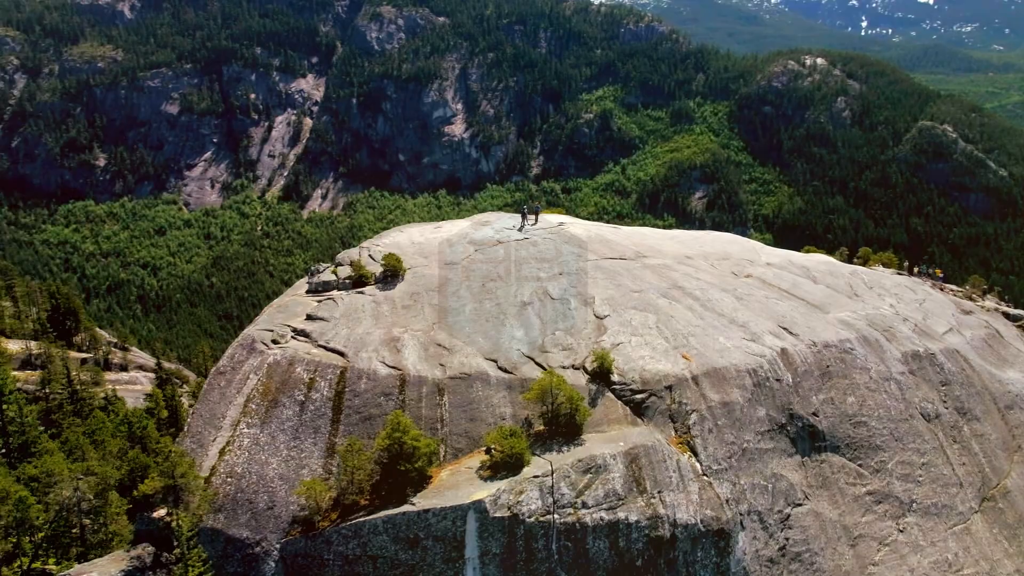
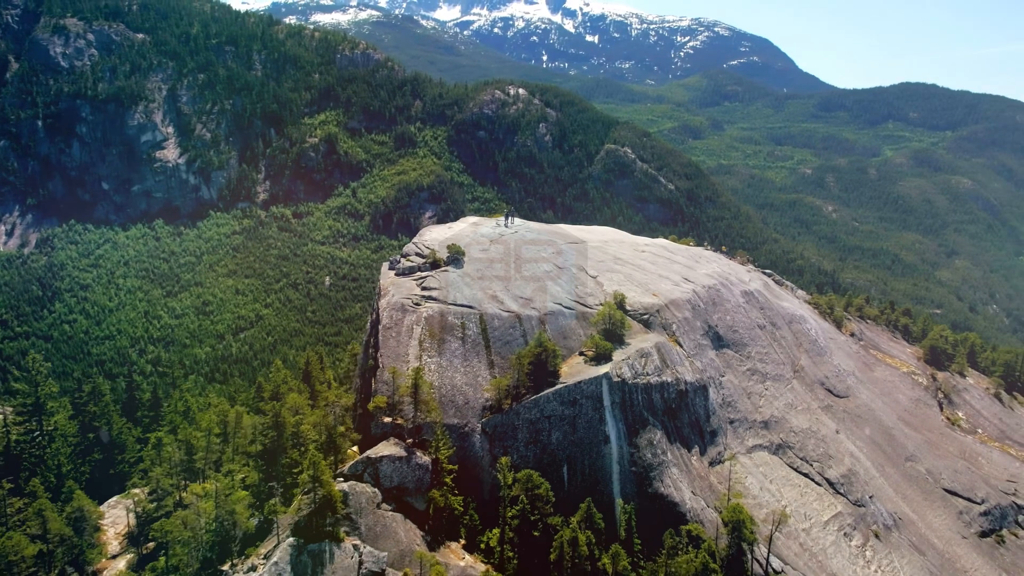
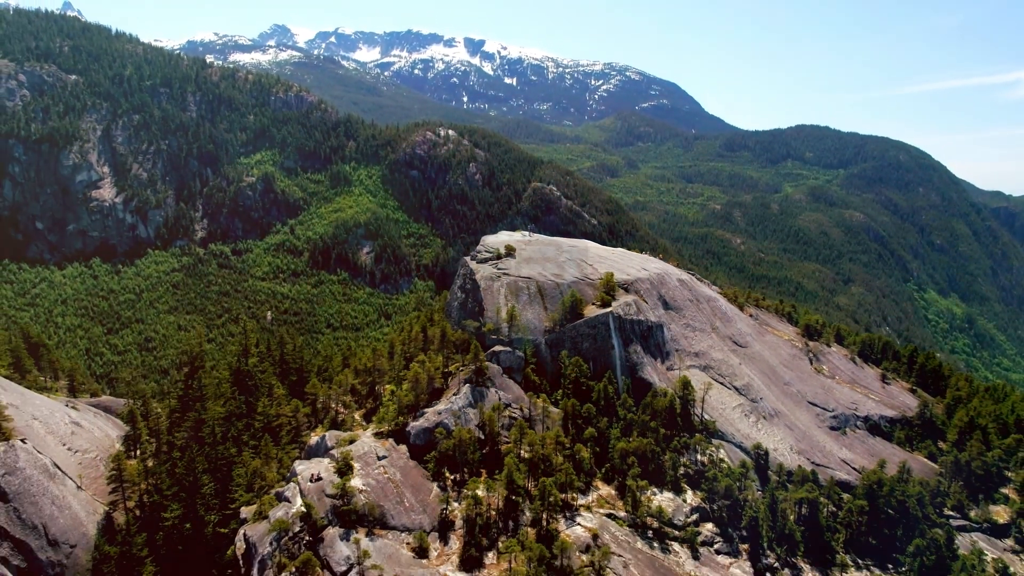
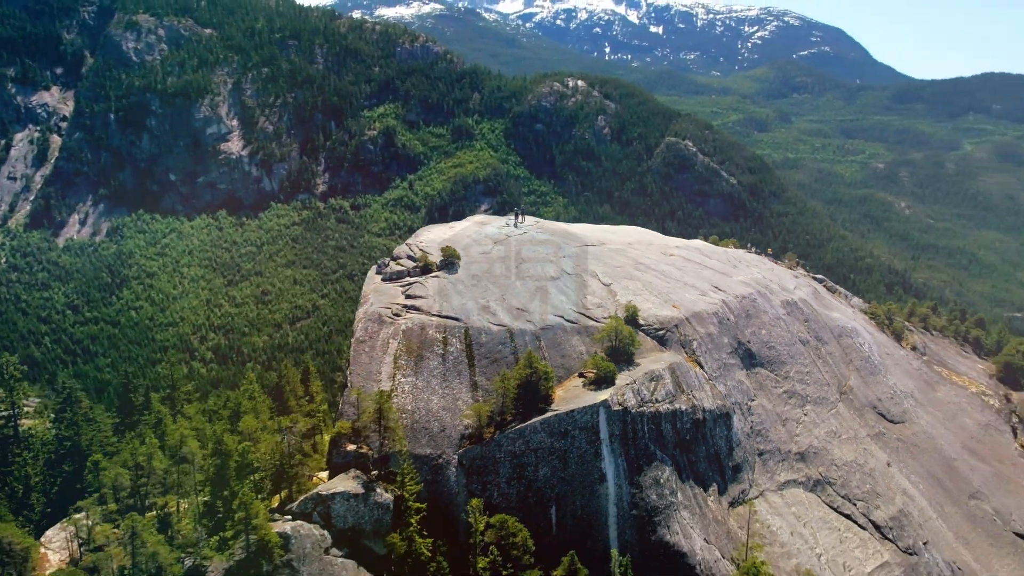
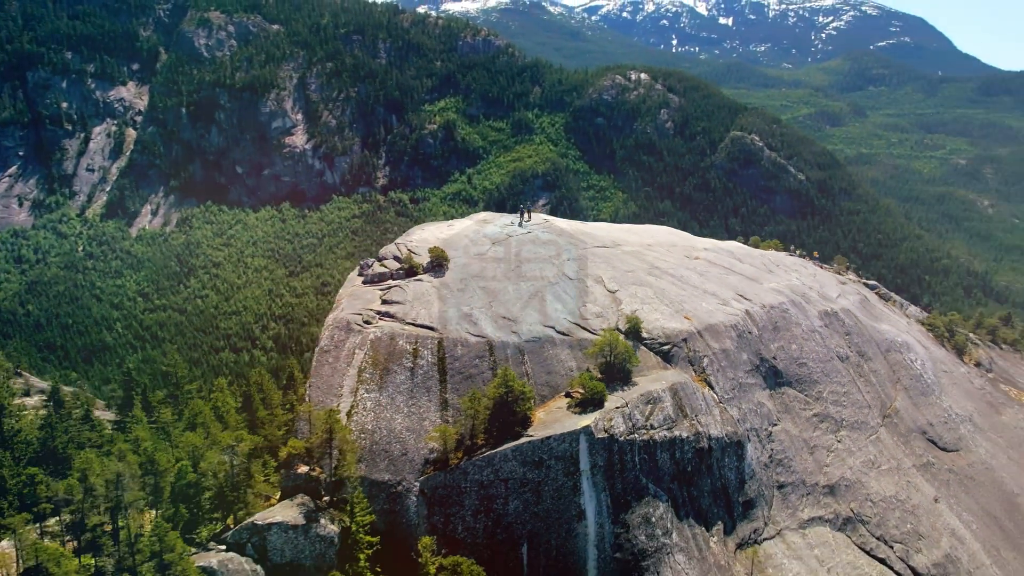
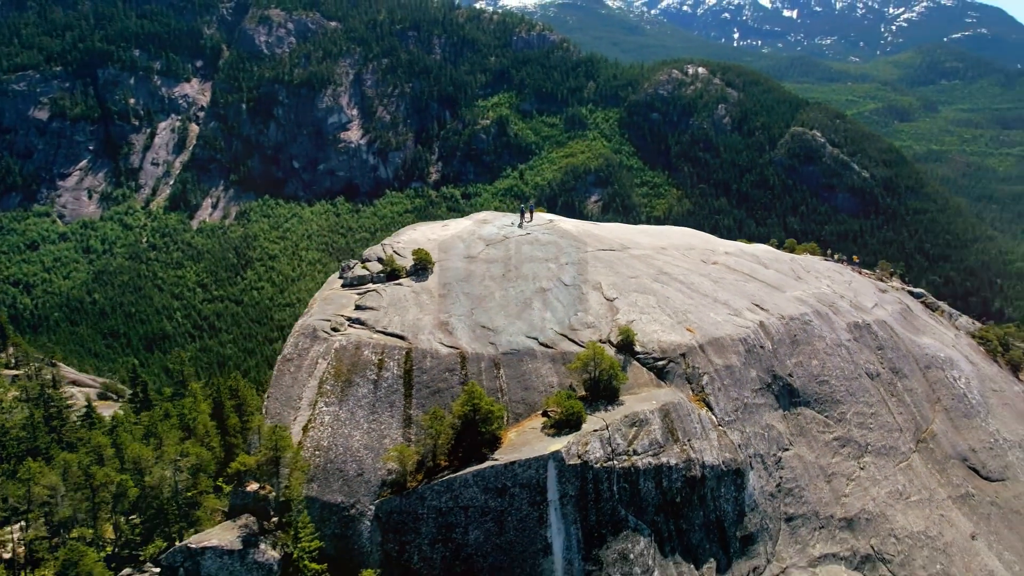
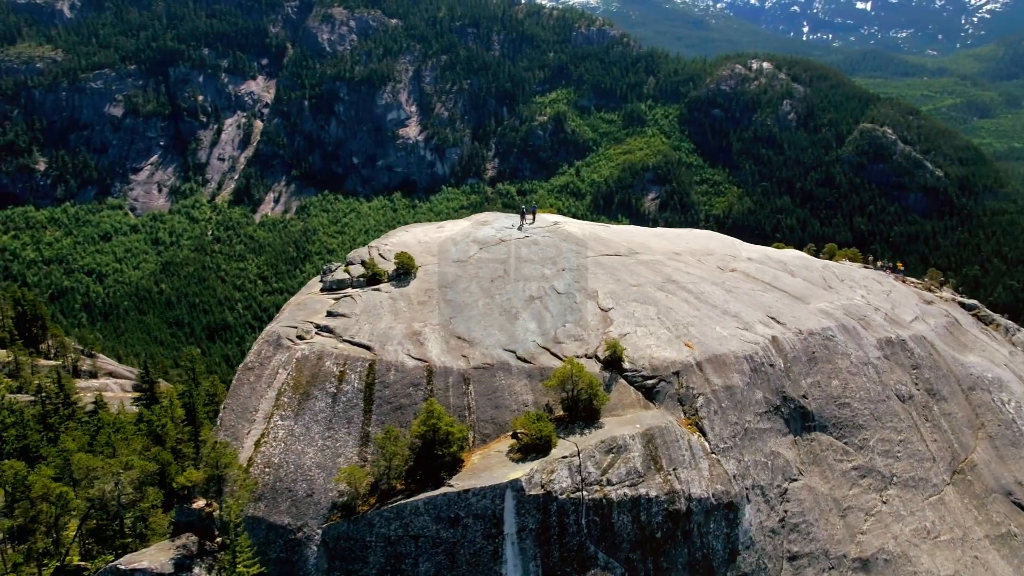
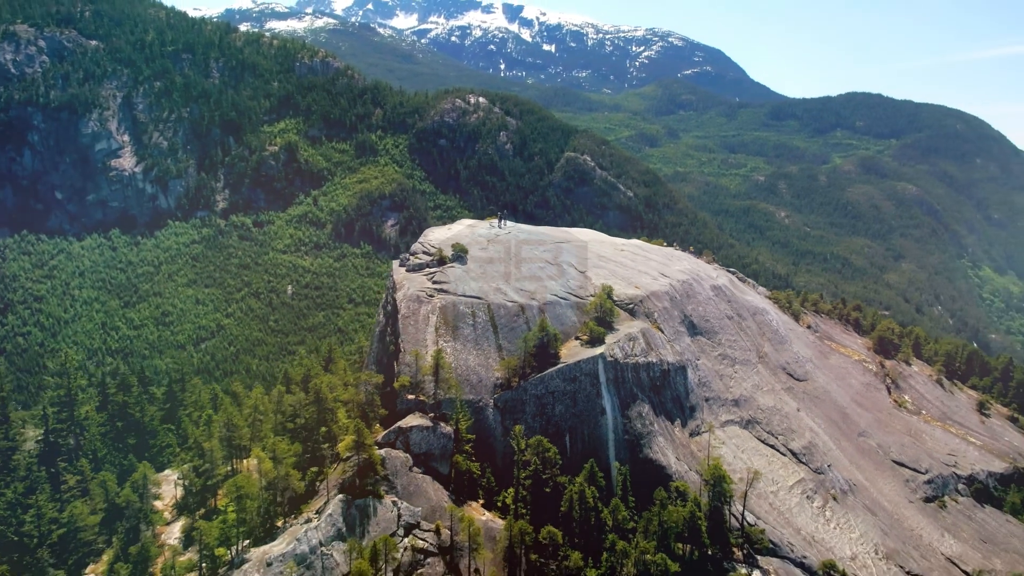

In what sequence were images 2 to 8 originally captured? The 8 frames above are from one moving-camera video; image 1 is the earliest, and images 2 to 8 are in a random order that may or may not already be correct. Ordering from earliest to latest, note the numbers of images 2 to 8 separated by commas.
7, 6, 5, 4, 2, 8, 3
